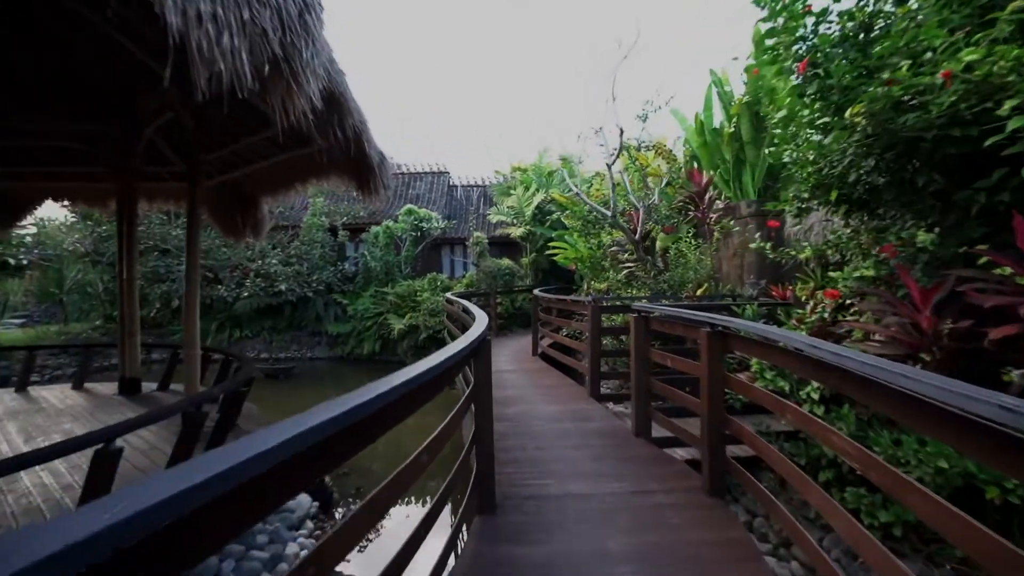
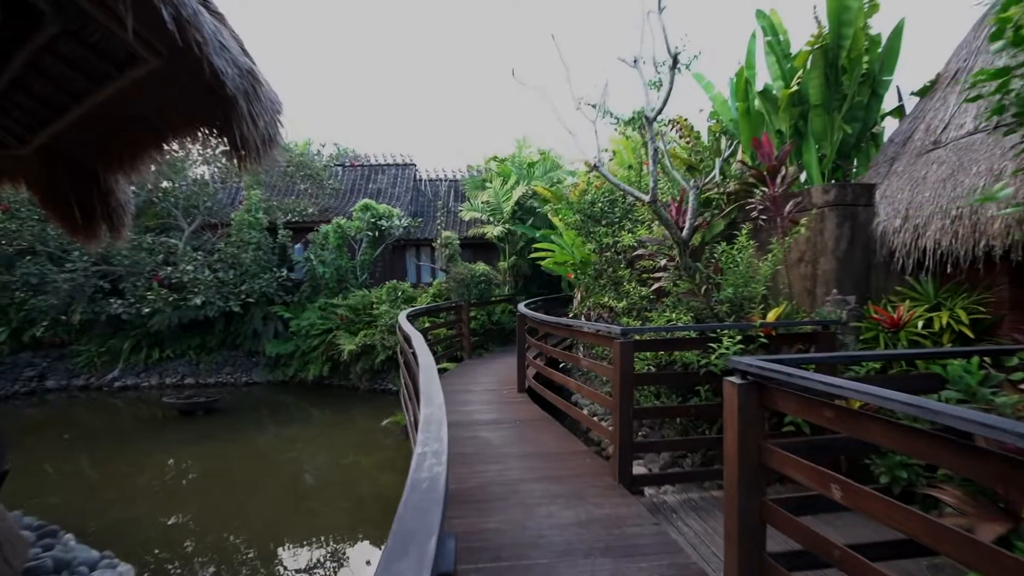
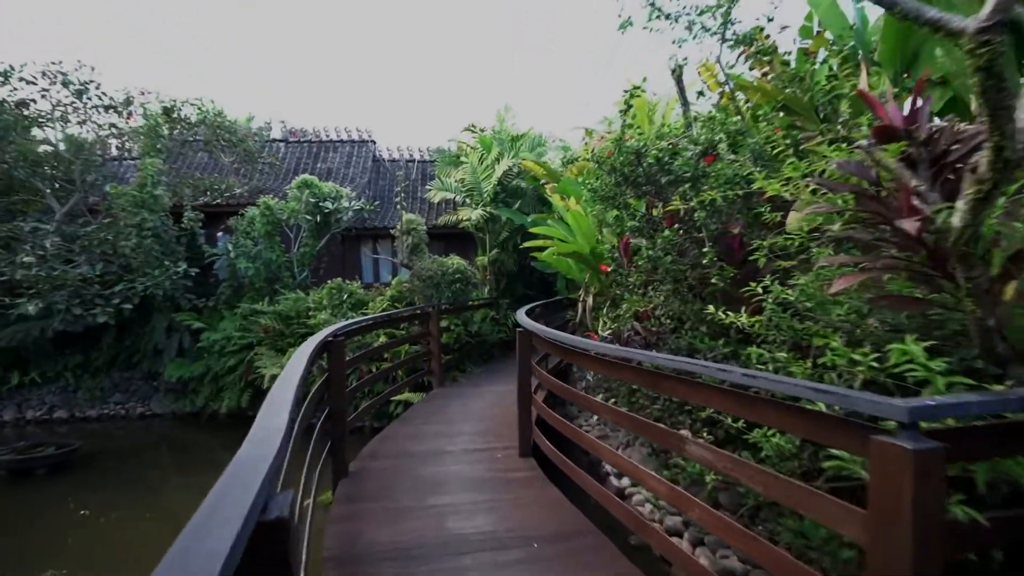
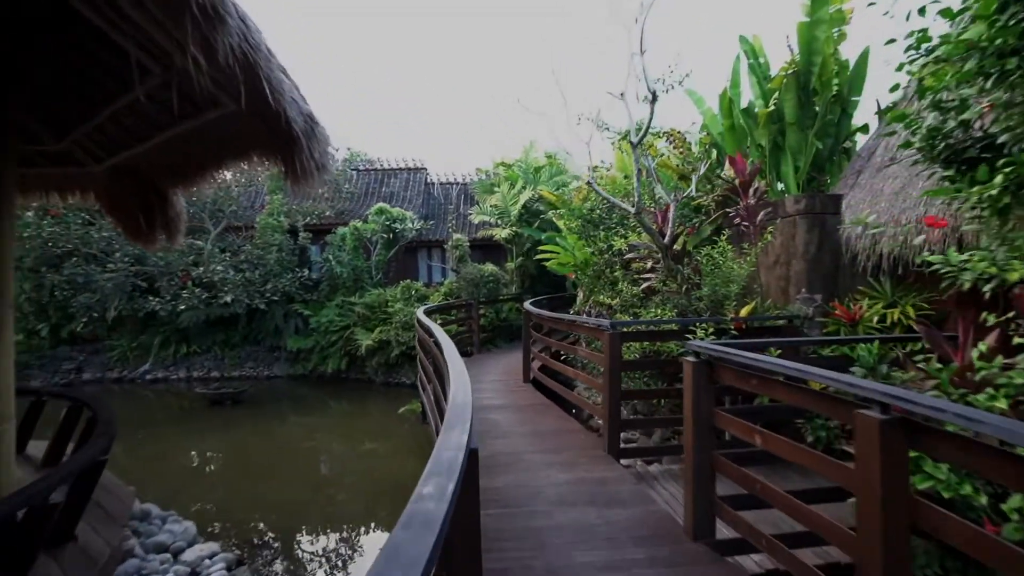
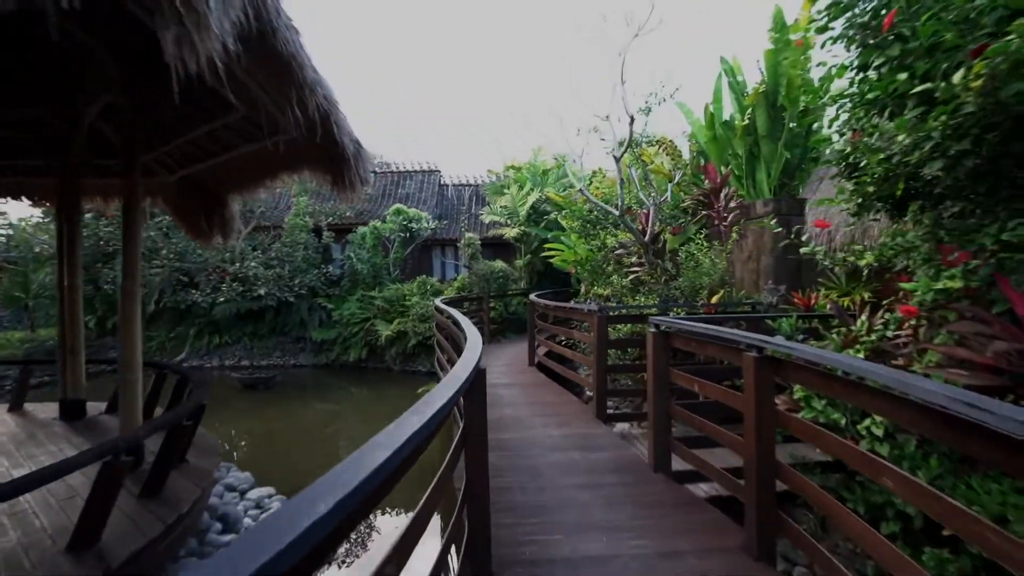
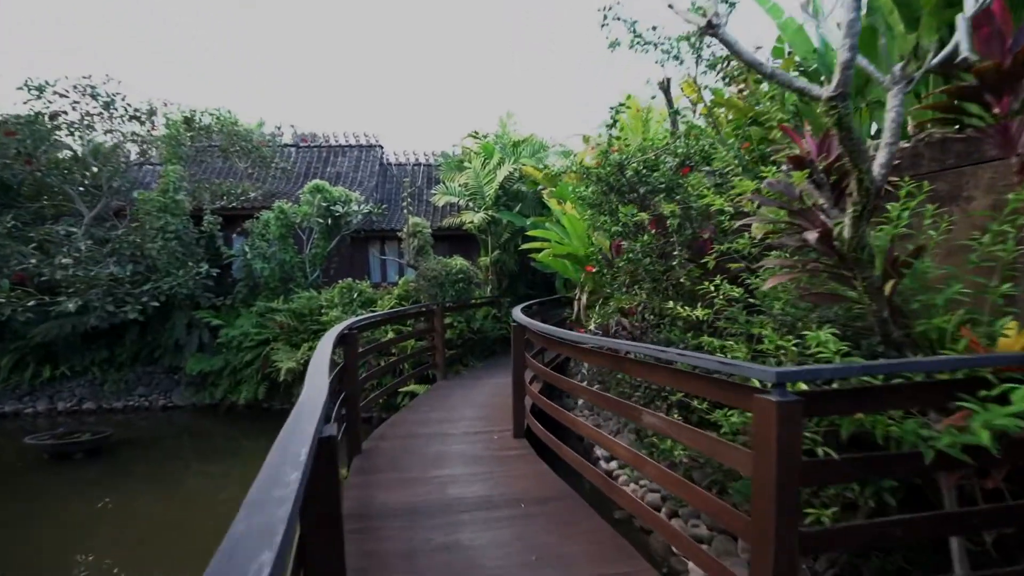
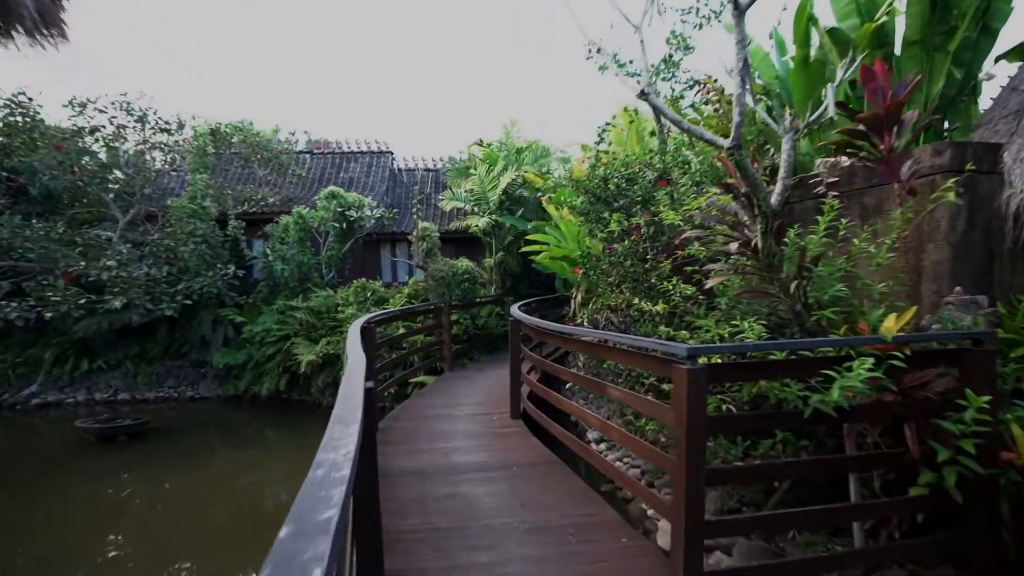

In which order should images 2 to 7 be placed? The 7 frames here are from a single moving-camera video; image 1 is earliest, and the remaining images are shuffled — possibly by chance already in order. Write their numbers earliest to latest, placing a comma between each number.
5, 4, 2, 7, 6, 3
